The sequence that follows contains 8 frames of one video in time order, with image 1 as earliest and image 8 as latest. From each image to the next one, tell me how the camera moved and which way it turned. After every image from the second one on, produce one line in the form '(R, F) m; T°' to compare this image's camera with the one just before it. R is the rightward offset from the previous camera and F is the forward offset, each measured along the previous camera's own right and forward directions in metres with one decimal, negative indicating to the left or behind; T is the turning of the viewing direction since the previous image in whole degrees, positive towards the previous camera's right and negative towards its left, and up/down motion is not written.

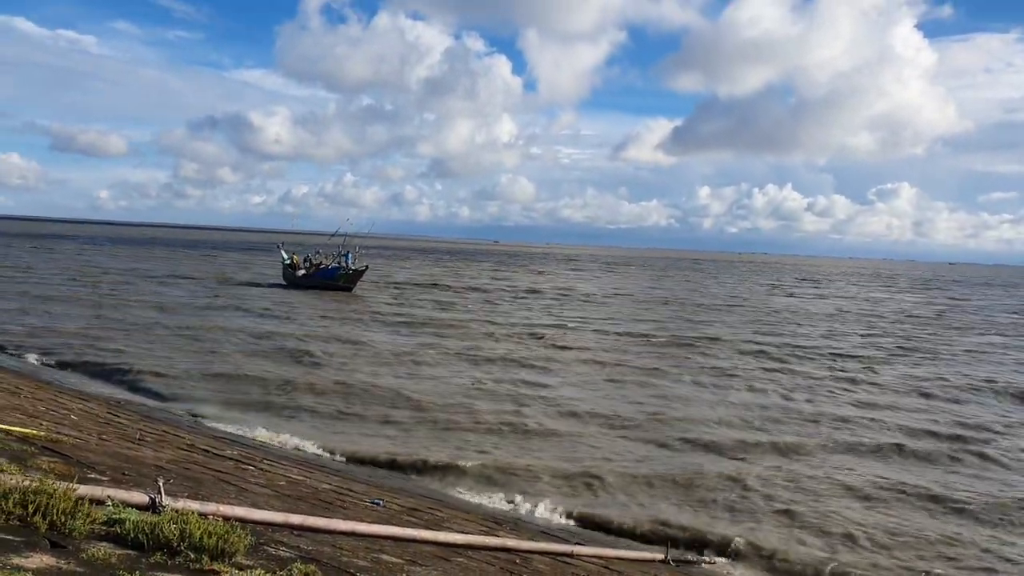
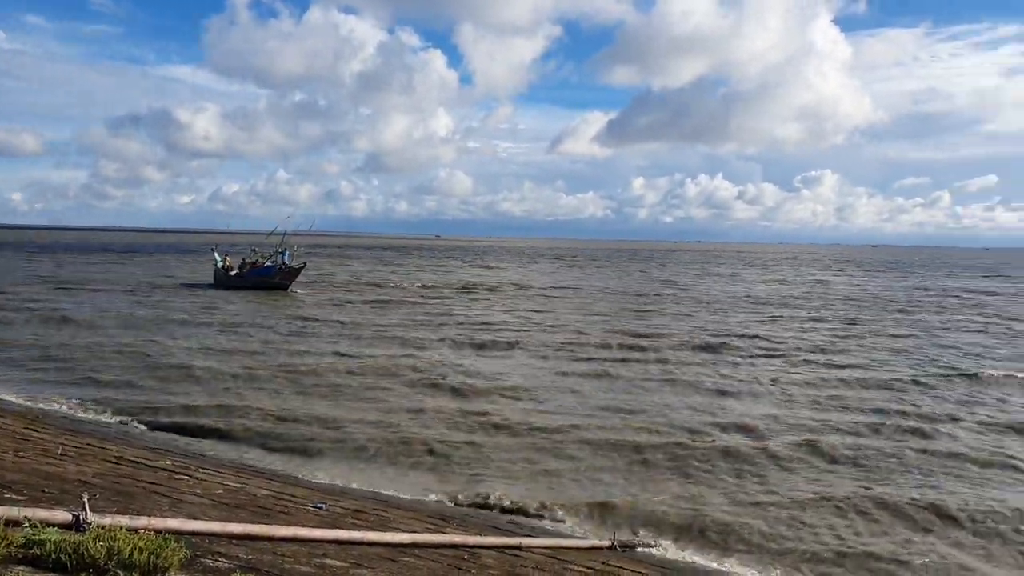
(0.0, 0.0) m; +4°
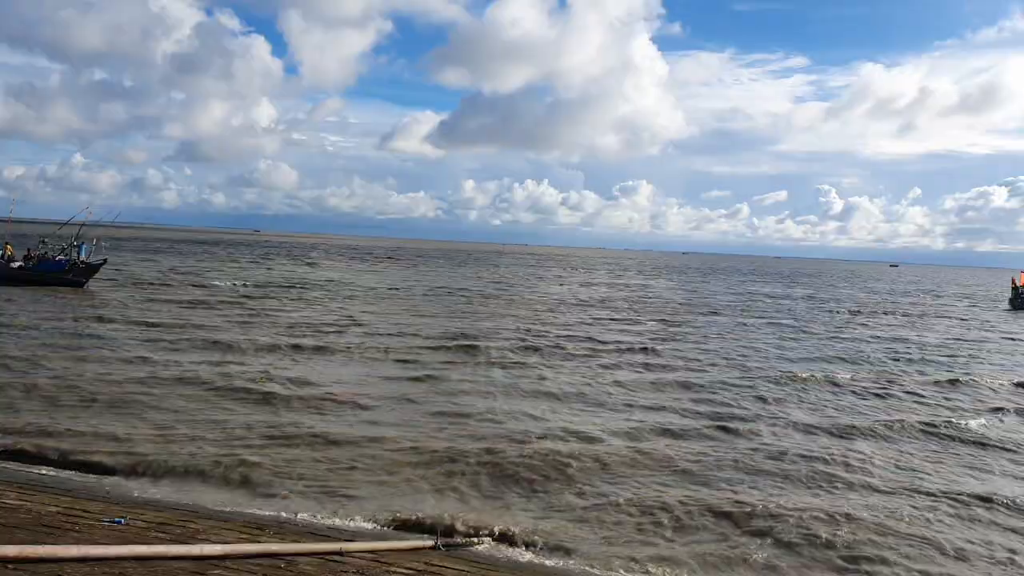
(0.0, 0.0) m; +13°
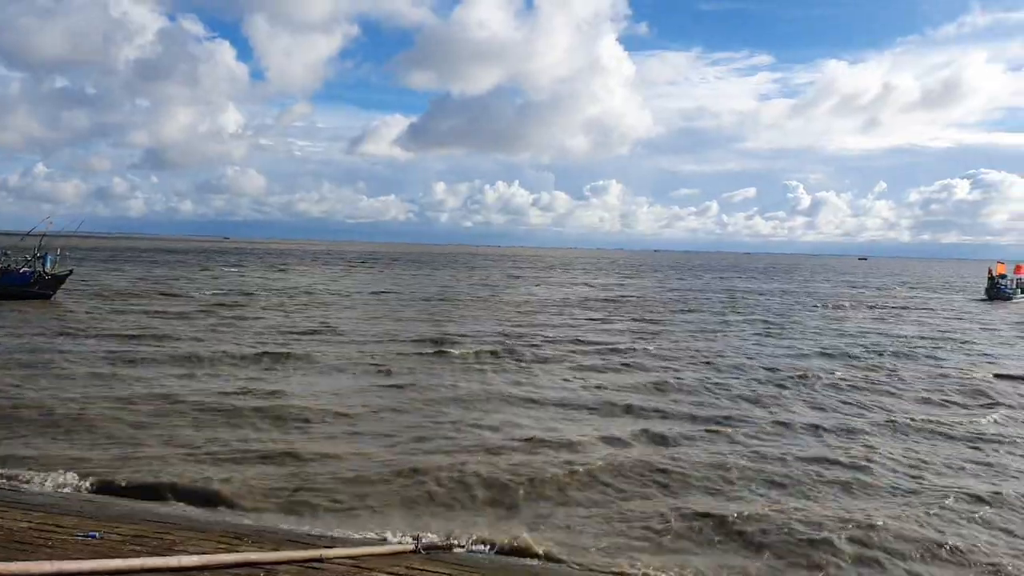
(+0.4, -0.7) m; -19°
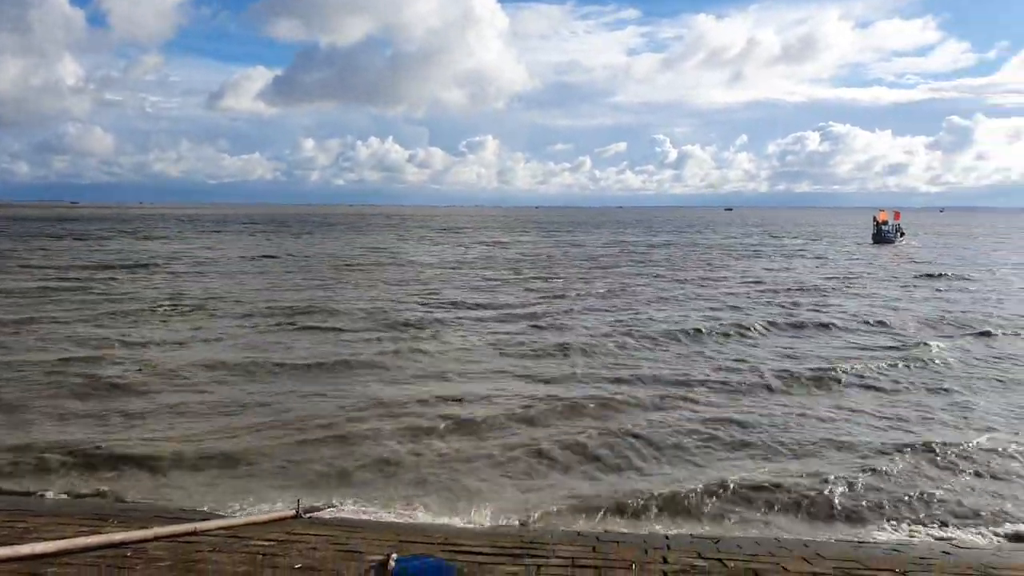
(-0.9, +0.8) m; +9°
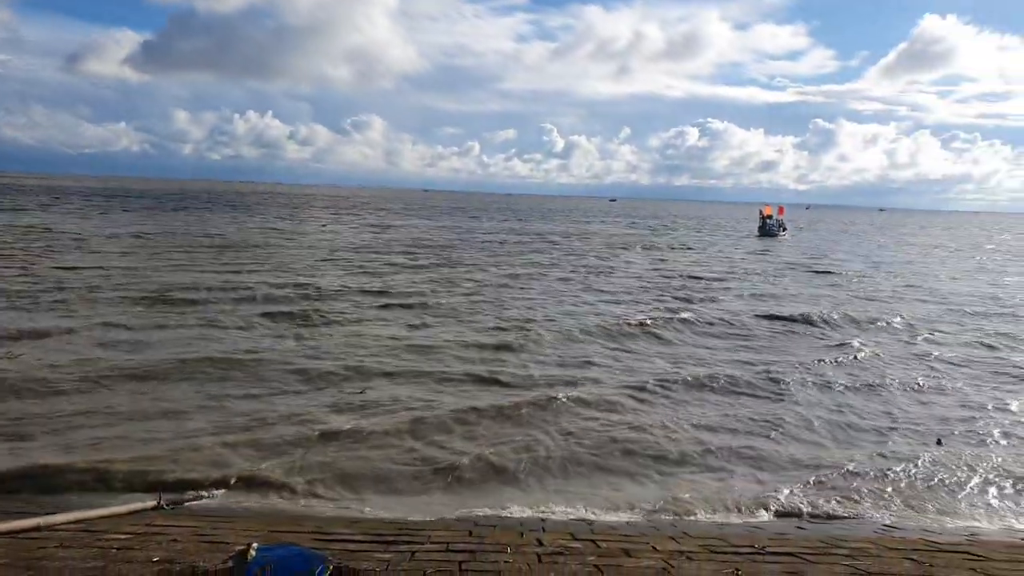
(-0.9, +0.7) m; +9°
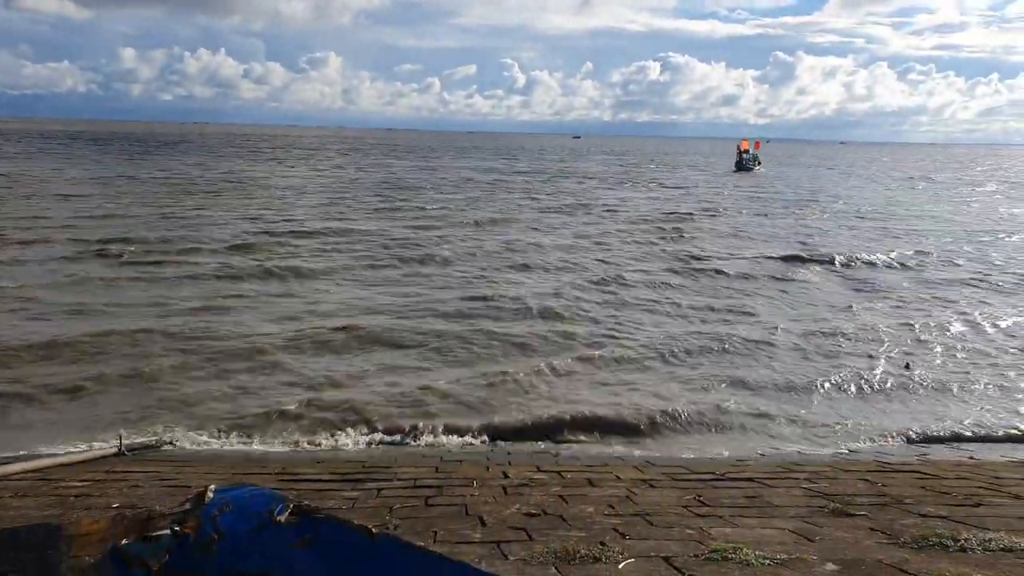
(-0.1, 0.0) m; +3°
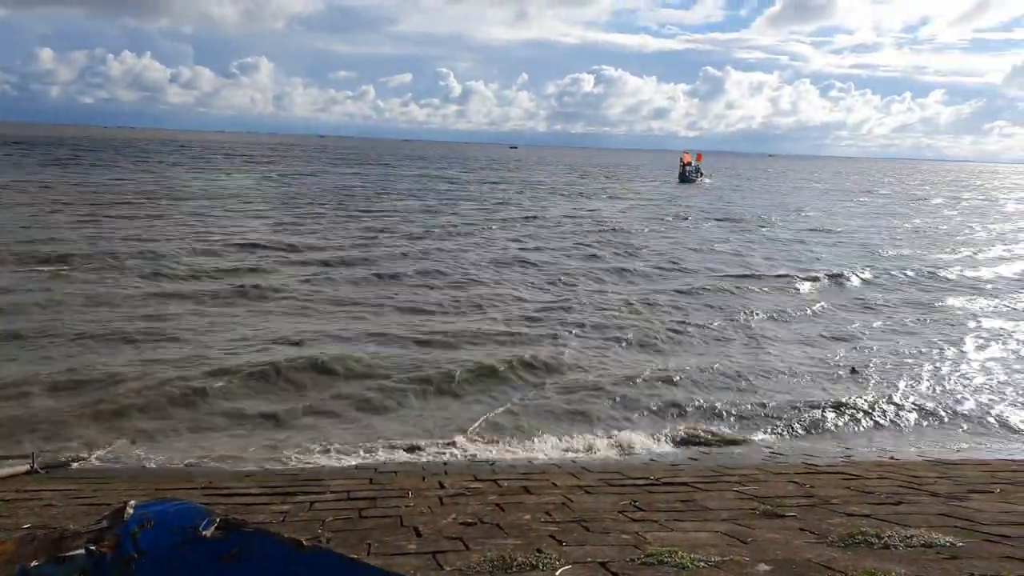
(-0.5, -0.2) m; +5°
